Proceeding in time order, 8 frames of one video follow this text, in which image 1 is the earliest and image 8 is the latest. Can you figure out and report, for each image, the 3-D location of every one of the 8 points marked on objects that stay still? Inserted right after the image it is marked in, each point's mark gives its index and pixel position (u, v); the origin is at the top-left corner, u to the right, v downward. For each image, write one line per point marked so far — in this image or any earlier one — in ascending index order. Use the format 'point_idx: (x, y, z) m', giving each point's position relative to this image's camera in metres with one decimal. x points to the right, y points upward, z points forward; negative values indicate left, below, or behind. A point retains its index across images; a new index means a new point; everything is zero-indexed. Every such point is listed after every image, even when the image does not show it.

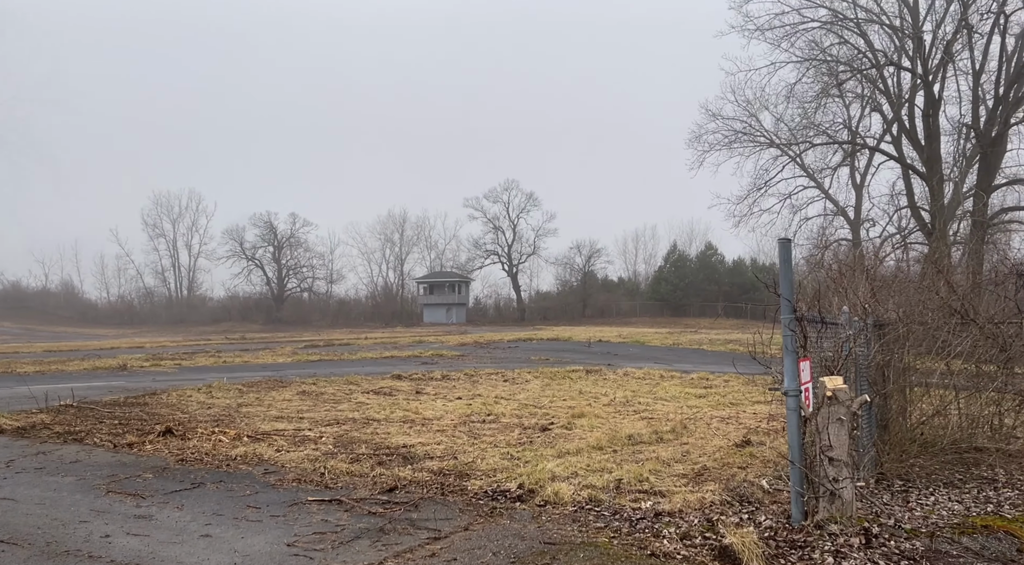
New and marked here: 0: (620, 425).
0: (+1.3, -1.8, +11.2) m
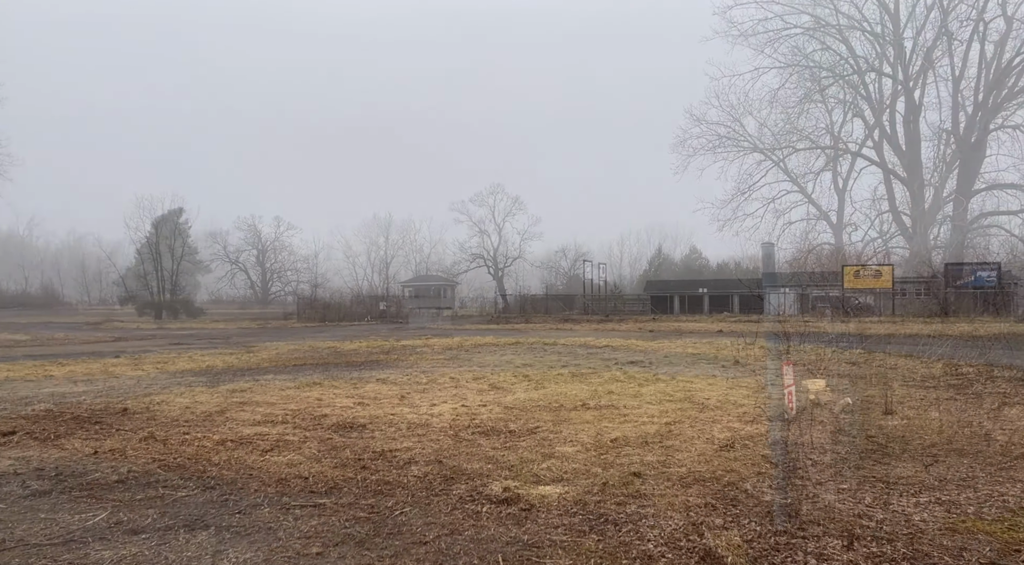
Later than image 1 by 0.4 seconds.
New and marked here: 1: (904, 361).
0: (+2.8, -1.3, +10.1) m
1: (+6.6, -1.3, +14.0) m
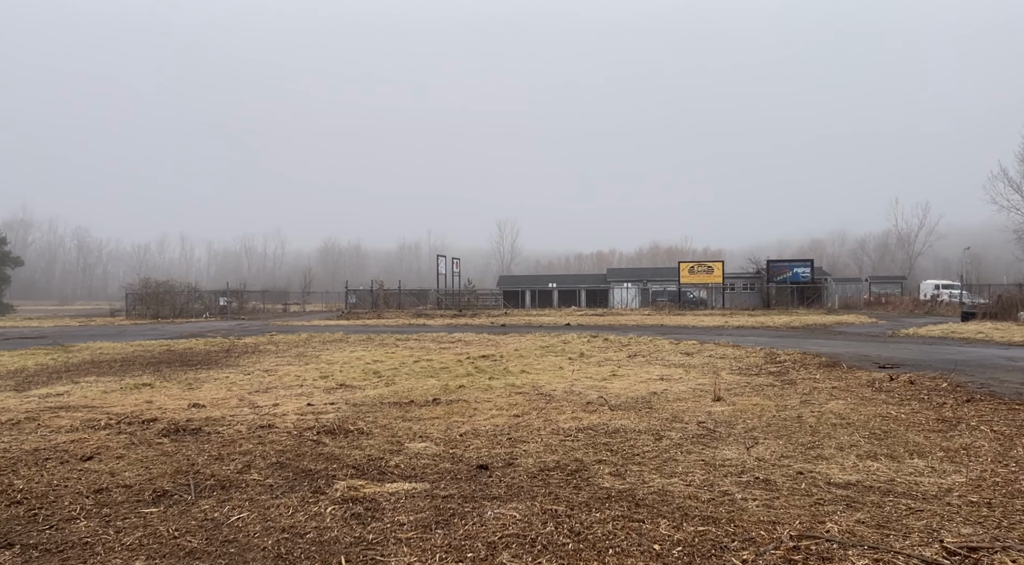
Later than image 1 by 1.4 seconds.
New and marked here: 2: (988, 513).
0: (+0.9, -1.3, +10.4) m
1: (+4.0, -1.2, +15.0) m
2: (+3.3, -1.6, +5.8) m
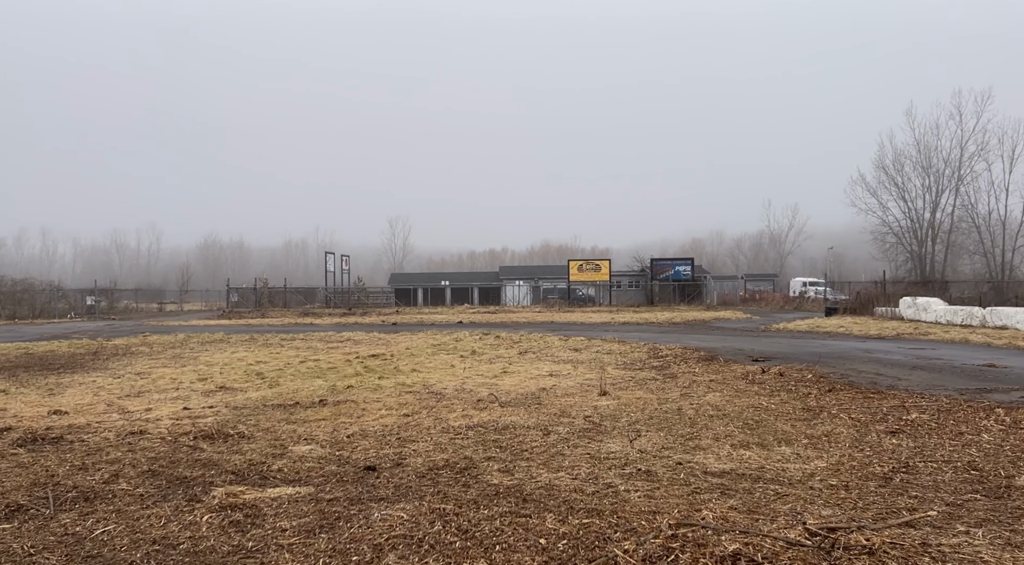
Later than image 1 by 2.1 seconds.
0: (-0.5, -1.3, +10.5) m
1: (+1.9, -1.2, +15.4) m
2: (+2.5, -1.5, +6.2) m
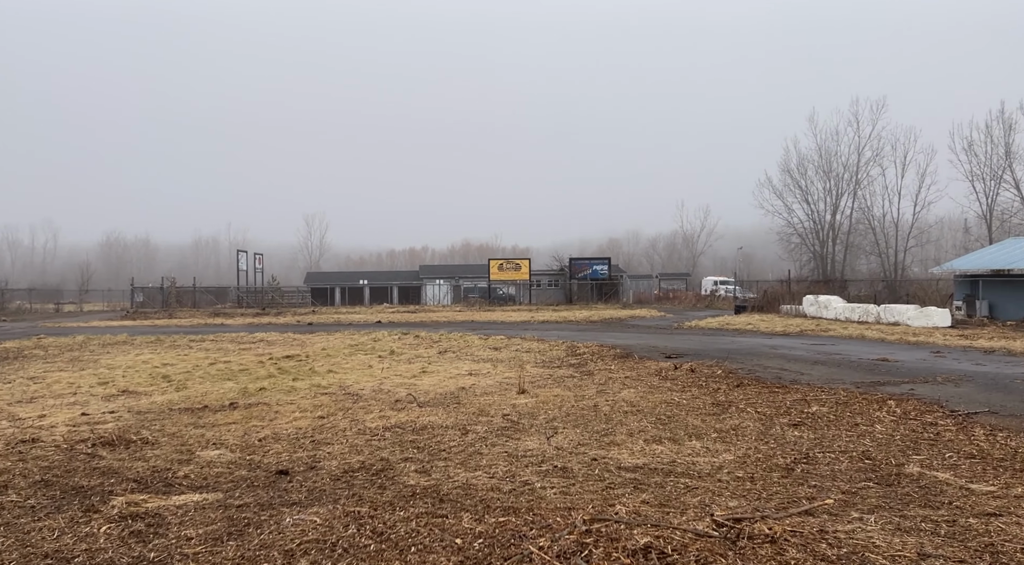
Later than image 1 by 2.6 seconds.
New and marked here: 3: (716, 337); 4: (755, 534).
0: (-1.6, -1.3, +10.4) m
1: (+0.4, -1.1, +15.5) m
2: (+1.8, -1.5, +6.4) m
3: (+4.1, -1.1, +17.2) m
4: (+1.6, -1.6, +5.5) m
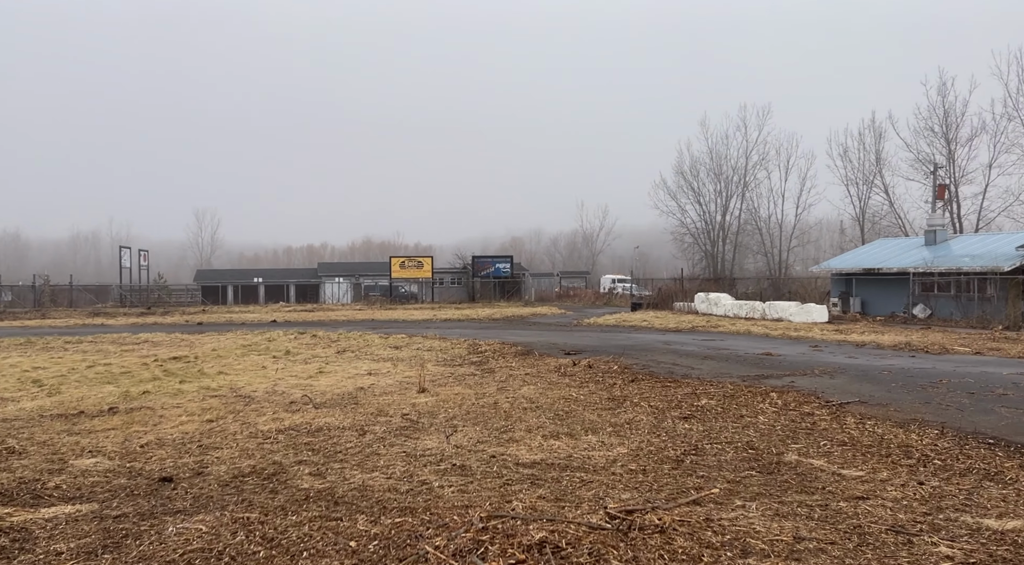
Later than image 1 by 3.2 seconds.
0: (-2.8, -1.2, +10.2) m
1: (-1.4, -1.1, +15.5) m
2: (+1.0, -1.5, +6.6) m
3: (+2.1, -1.1, +17.6) m
4: (+0.9, -1.6, +5.7) m
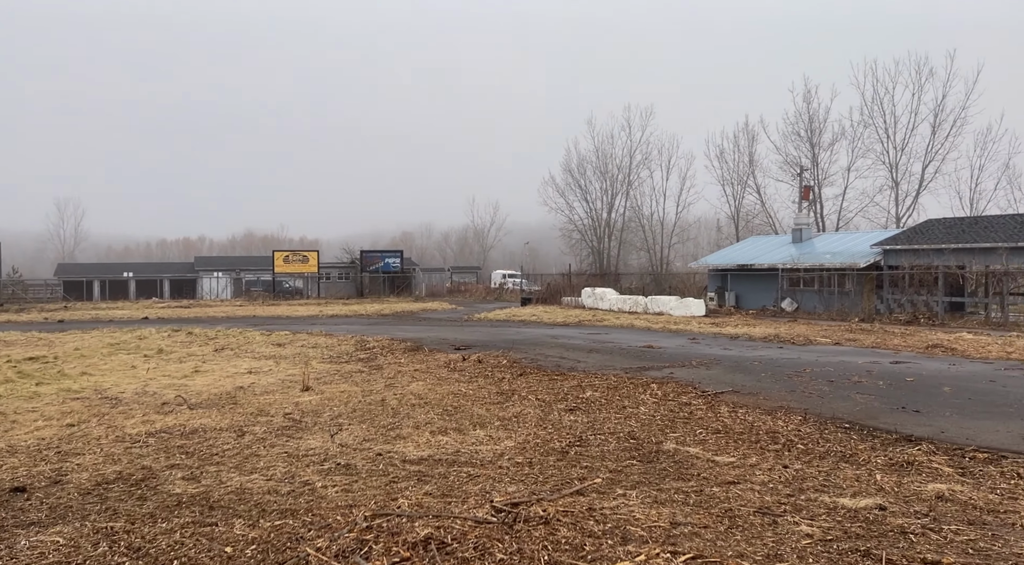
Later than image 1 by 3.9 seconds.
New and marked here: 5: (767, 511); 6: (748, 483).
0: (-4.1, -1.2, +9.8) m
1: (-3.4, -1.0, +15.2) m
2: (+0.1, -1.5, +6.7) m
3: (-0.2, -1.0, +17.7) m
4: (+0.1, -1.6, +5.7) m
5: (+1.7, -1.5, +5.6) m
6: (+1.7, -1.4, +6.1) m
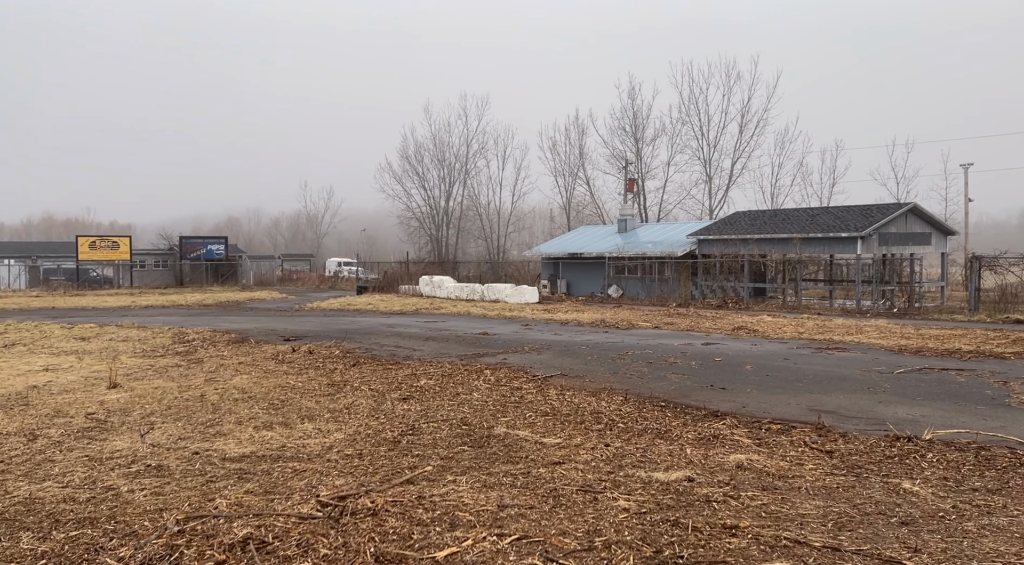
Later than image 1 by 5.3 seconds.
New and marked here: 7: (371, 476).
0: (-6.0, -1.1, +8.8) m
1: (-6.3, -0.9, +14.3) m
2: (-1.2, -1.4, +6.5) m
3: (-3.6, -0.7, +17.3) m
4: (-1.0, -1.5, +5.6) m
5: (+0.5, -1.4, +5.7) m
6: (+0.4, -1.3, +6.3) m
7: (-1.1, -1.4, +6.2) m
